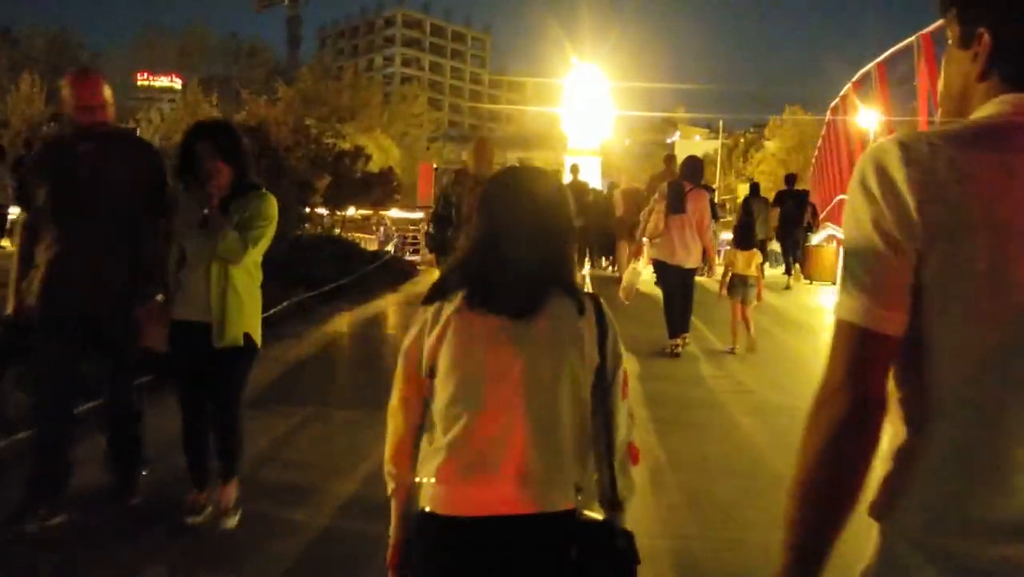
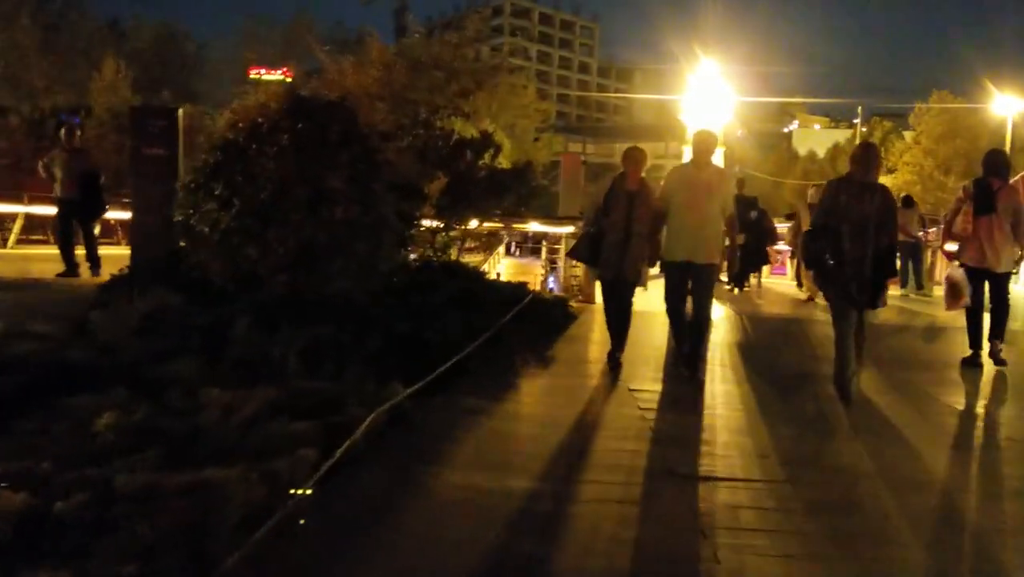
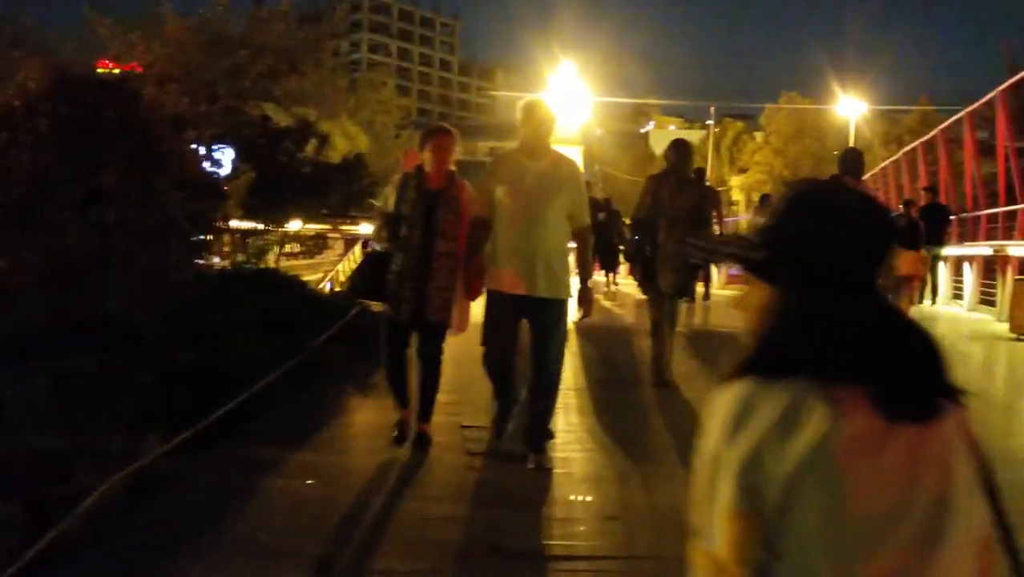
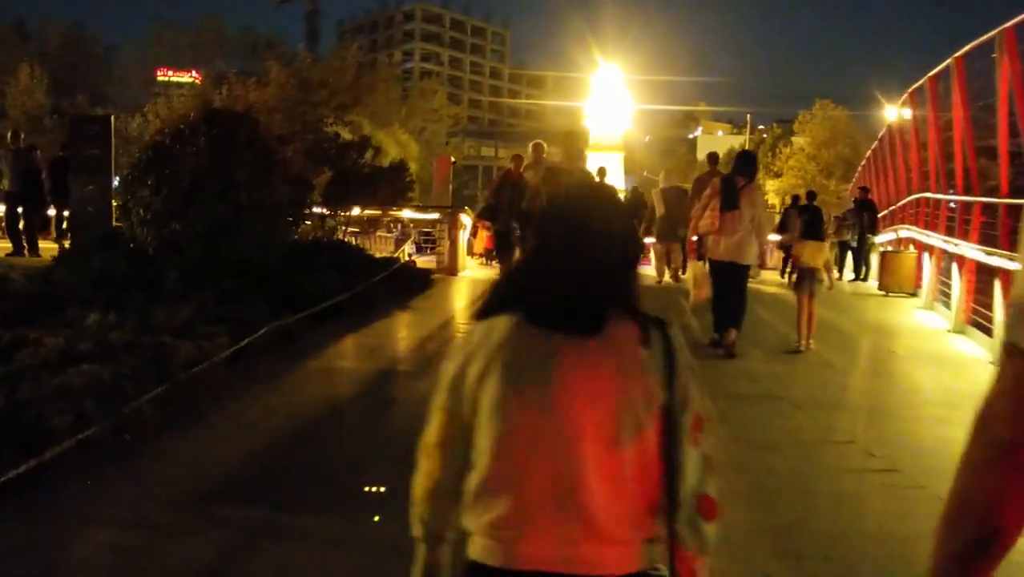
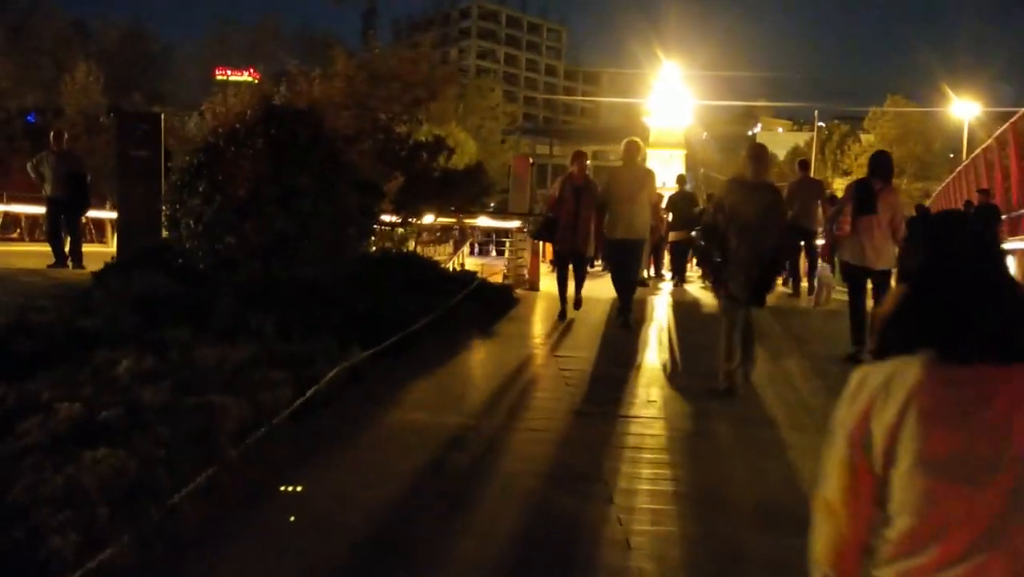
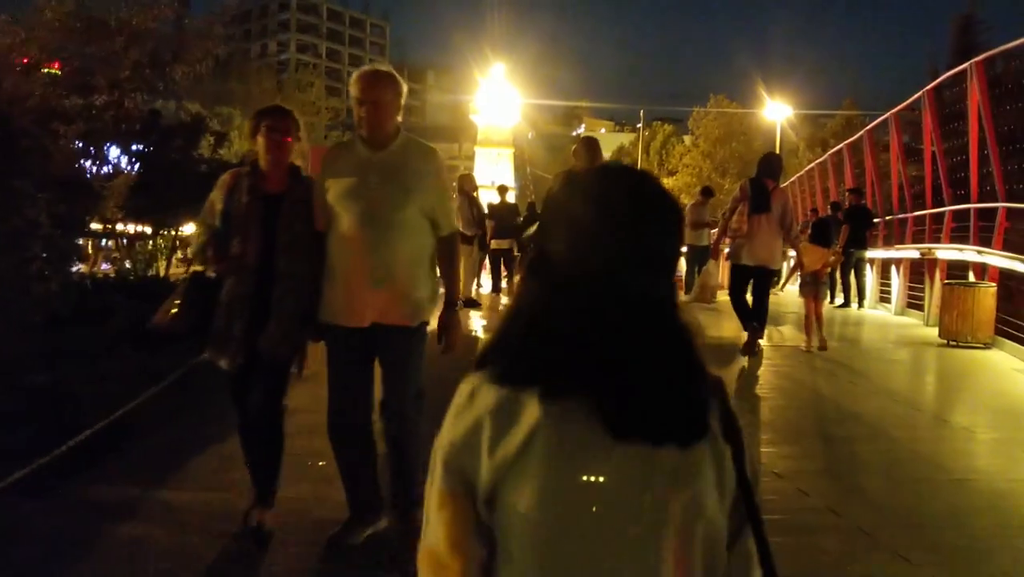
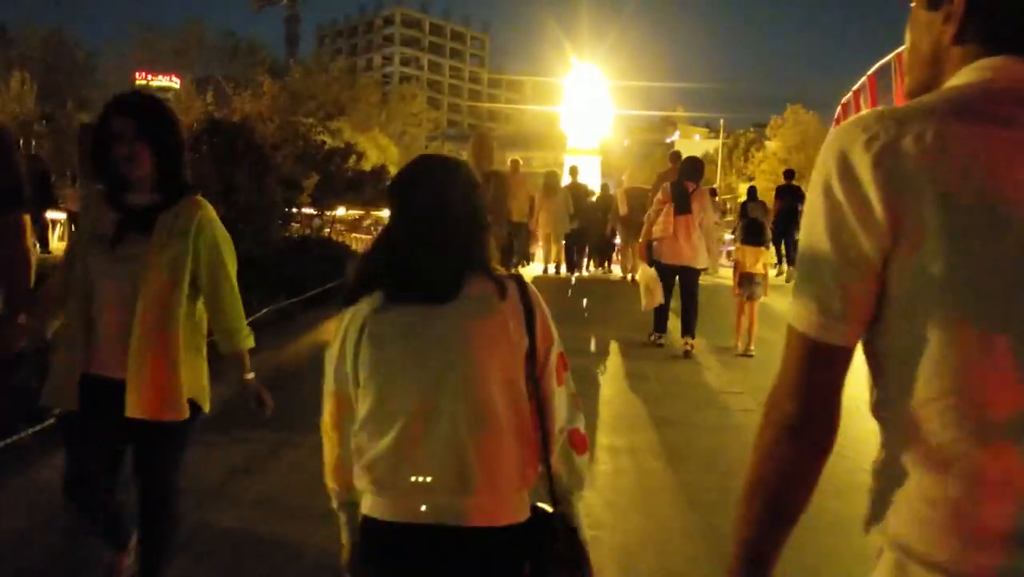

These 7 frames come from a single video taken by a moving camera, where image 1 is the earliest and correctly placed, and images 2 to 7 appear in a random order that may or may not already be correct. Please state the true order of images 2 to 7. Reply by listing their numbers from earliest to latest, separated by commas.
7, 4, 5, 2, 3, 6
